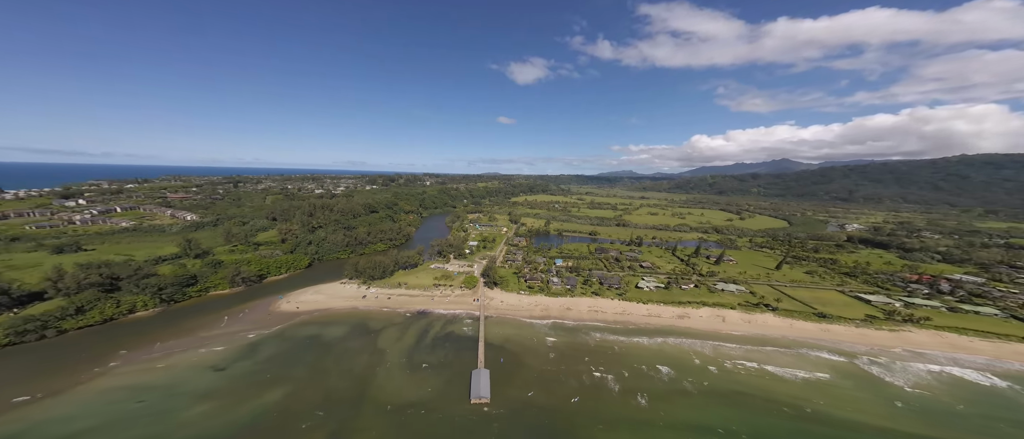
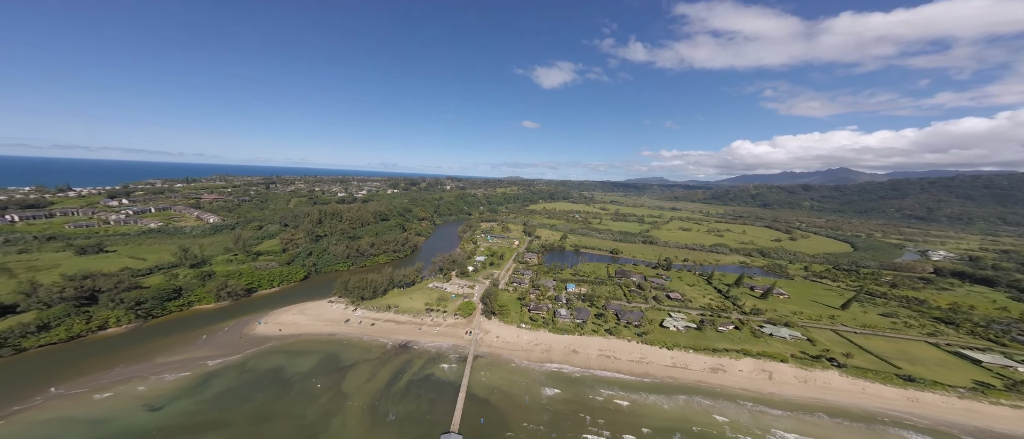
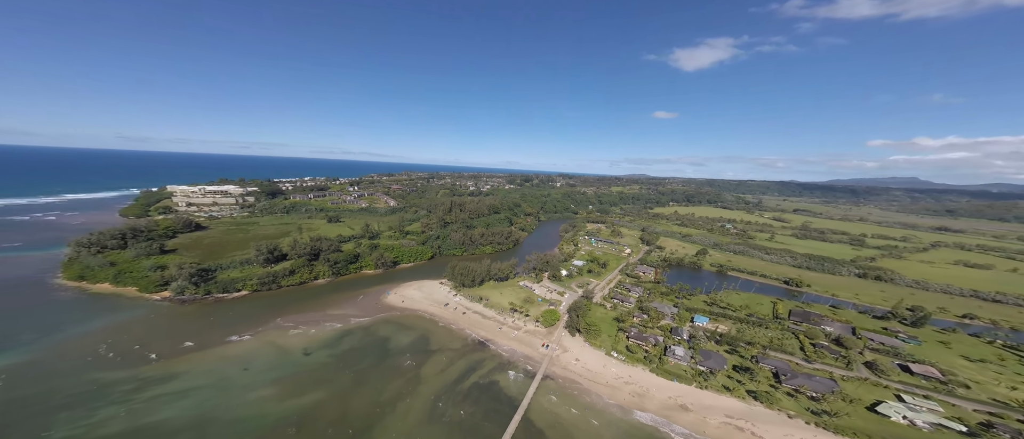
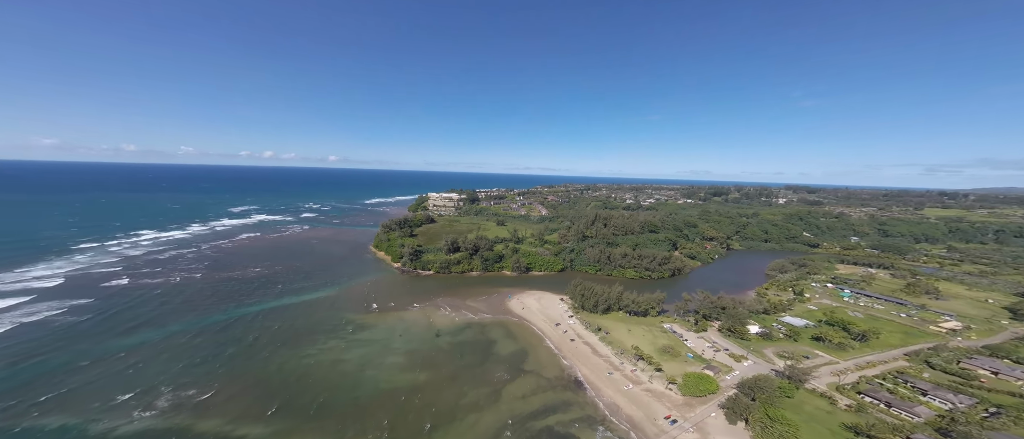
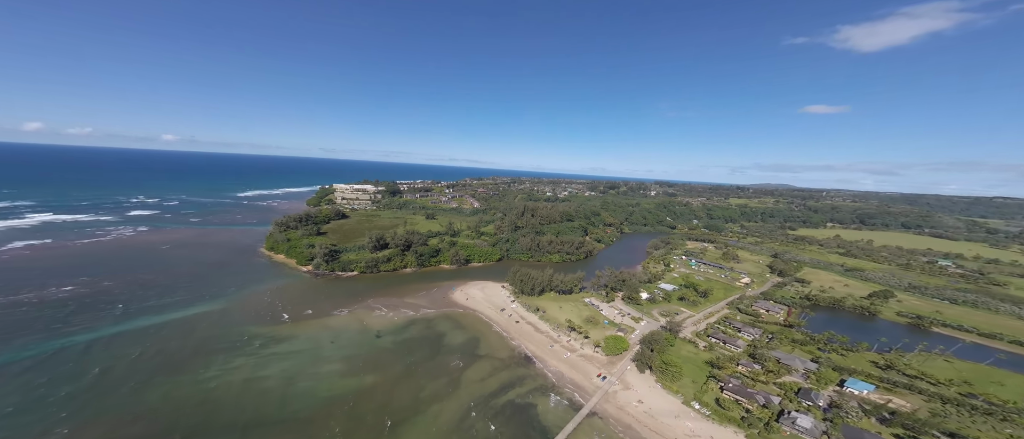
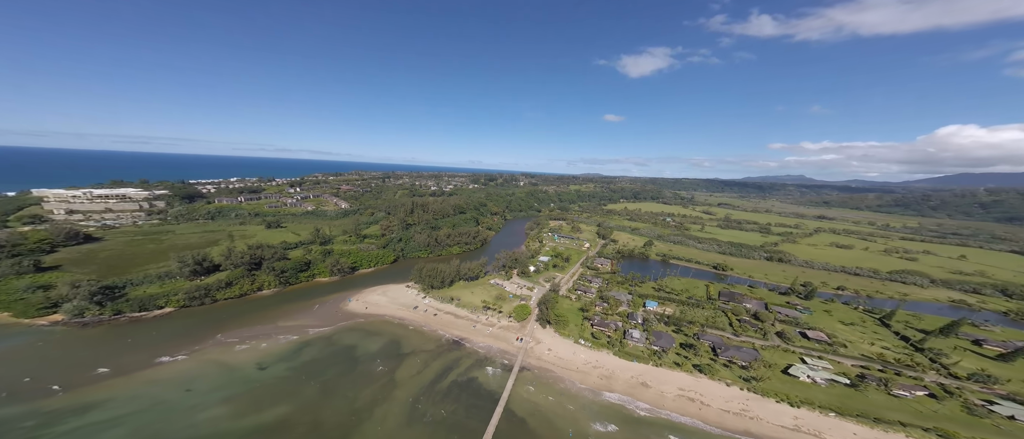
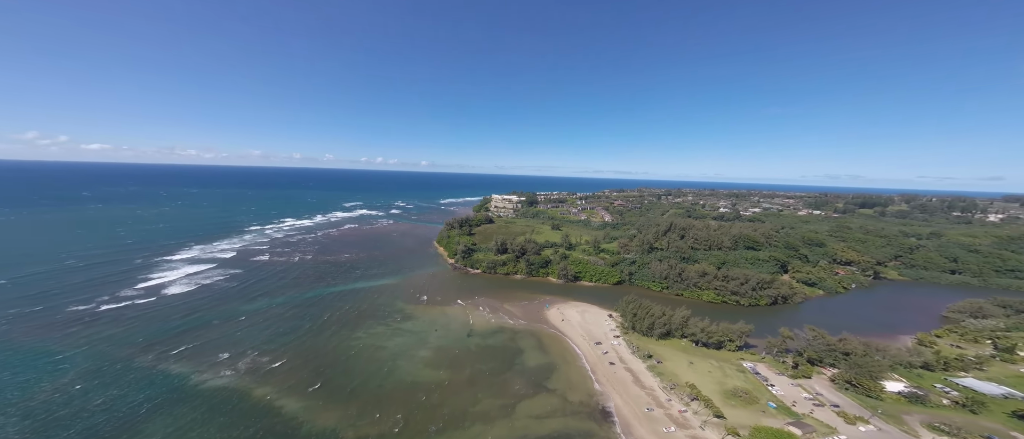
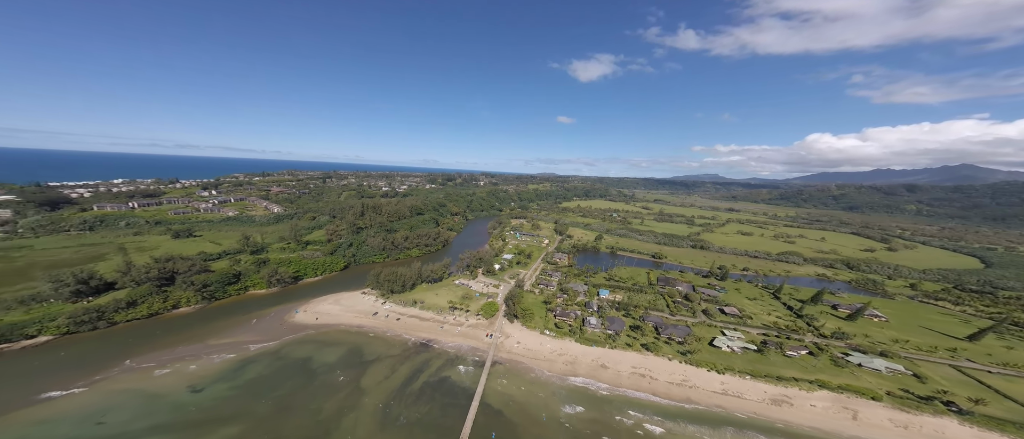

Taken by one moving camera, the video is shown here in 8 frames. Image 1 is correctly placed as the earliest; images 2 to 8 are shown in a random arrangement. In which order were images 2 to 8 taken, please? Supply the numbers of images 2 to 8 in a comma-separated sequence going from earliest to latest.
2, 8, 6, 3, 5, 4, 7
